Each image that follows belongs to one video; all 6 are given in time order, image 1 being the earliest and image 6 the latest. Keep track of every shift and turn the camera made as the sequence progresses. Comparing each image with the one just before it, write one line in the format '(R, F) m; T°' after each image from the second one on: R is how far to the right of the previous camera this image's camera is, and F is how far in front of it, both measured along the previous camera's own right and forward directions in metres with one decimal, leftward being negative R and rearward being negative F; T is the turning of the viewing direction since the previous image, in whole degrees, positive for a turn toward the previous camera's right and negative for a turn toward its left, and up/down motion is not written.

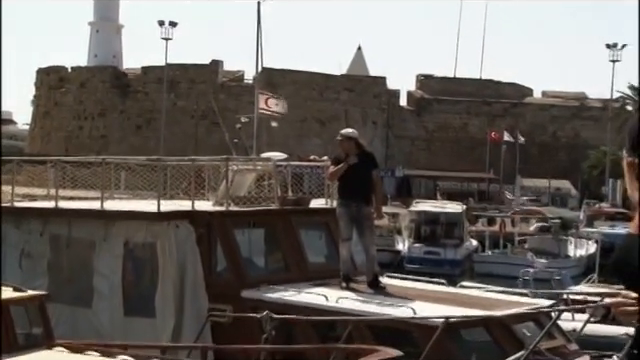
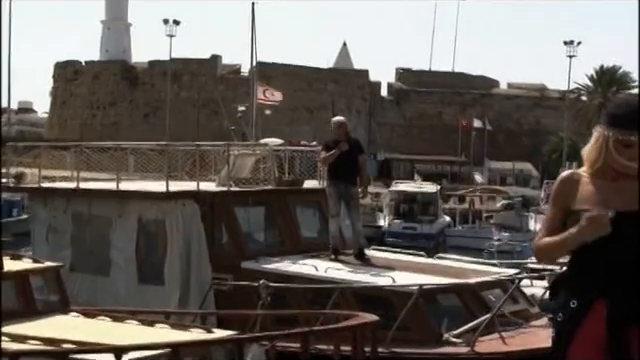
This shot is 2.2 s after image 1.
(+0.1, -0.9) m; 0°
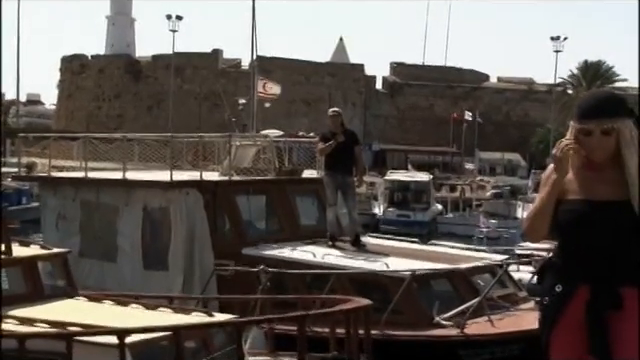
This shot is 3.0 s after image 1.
(0.0, -0.4) m; 0°
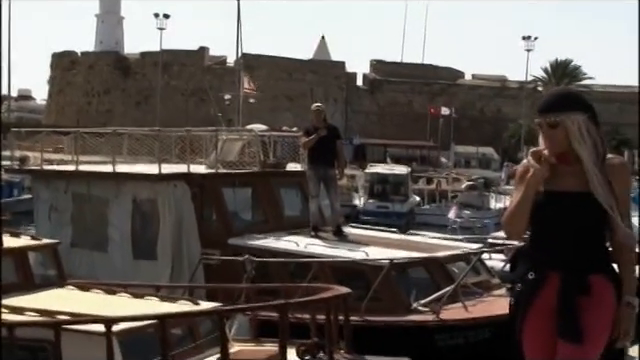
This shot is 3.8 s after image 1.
(+0.1, -0.4) m; +1°
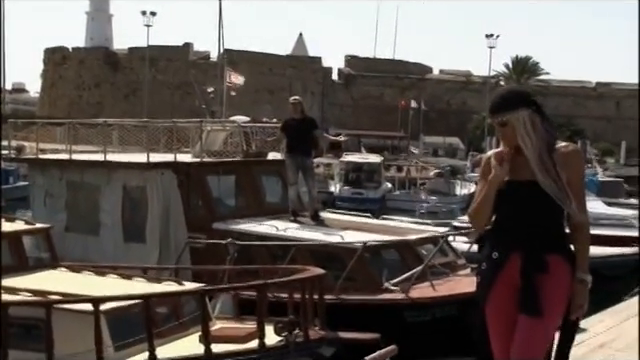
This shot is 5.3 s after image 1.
(+0.2, -0.6) m; +1°
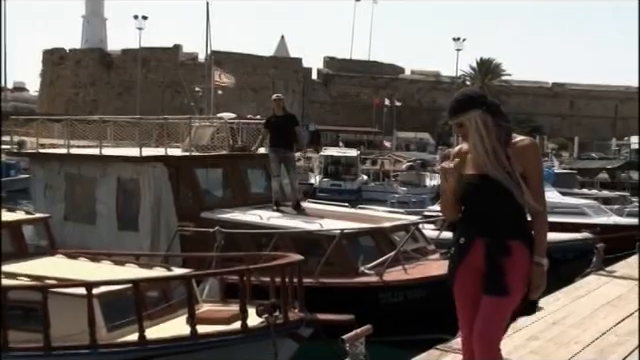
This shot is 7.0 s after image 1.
(+0.2, -0.7) m; +1°
